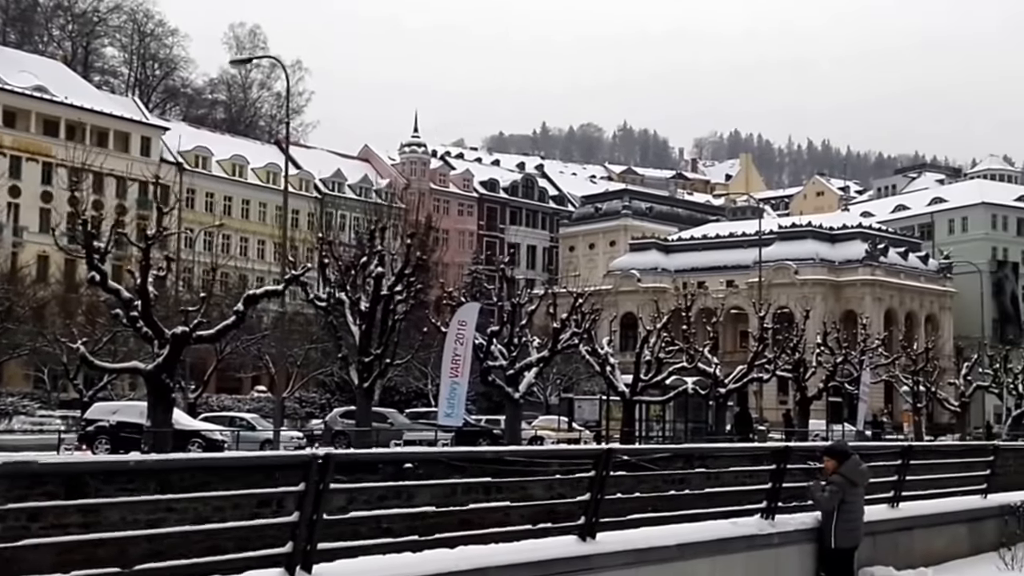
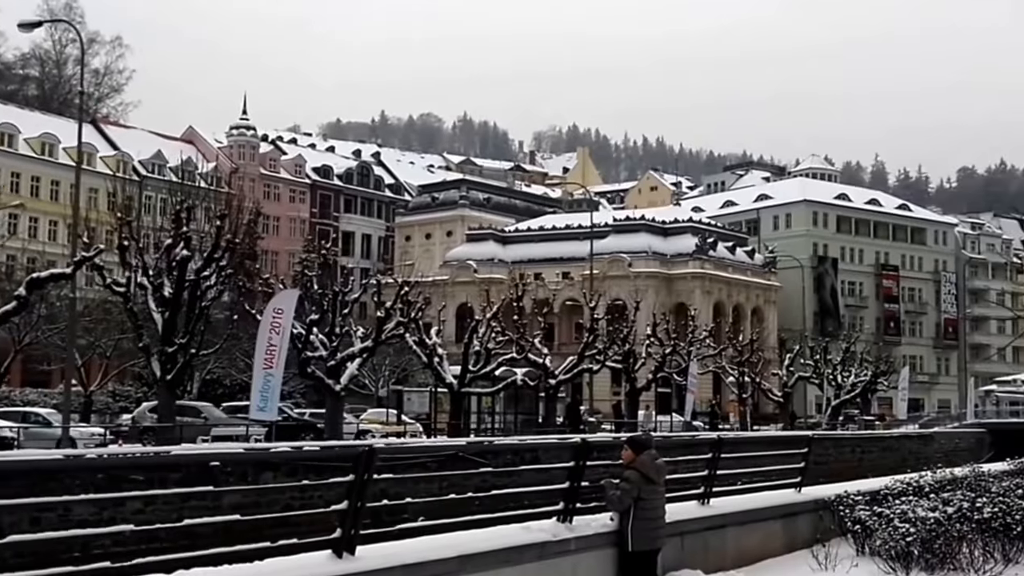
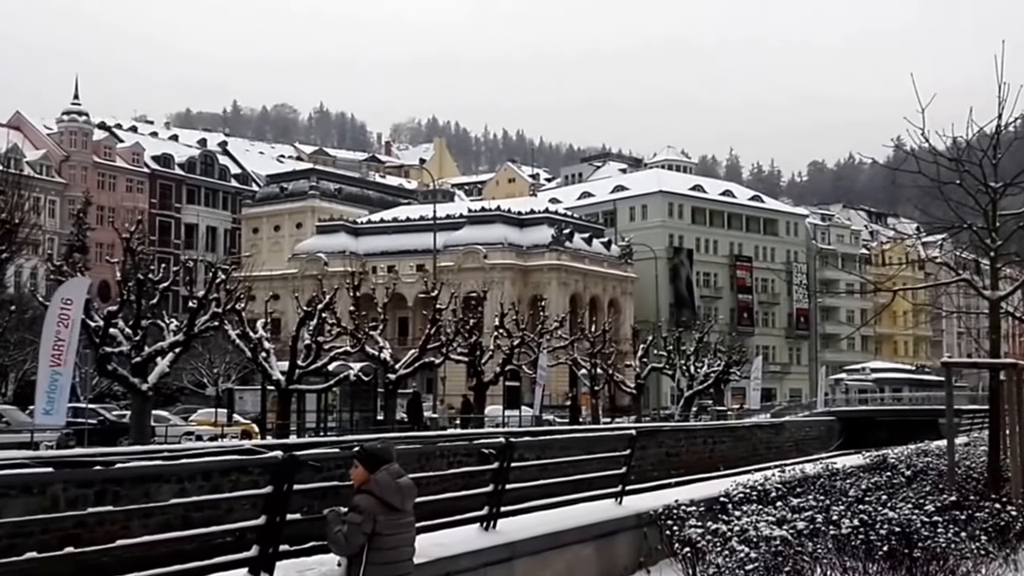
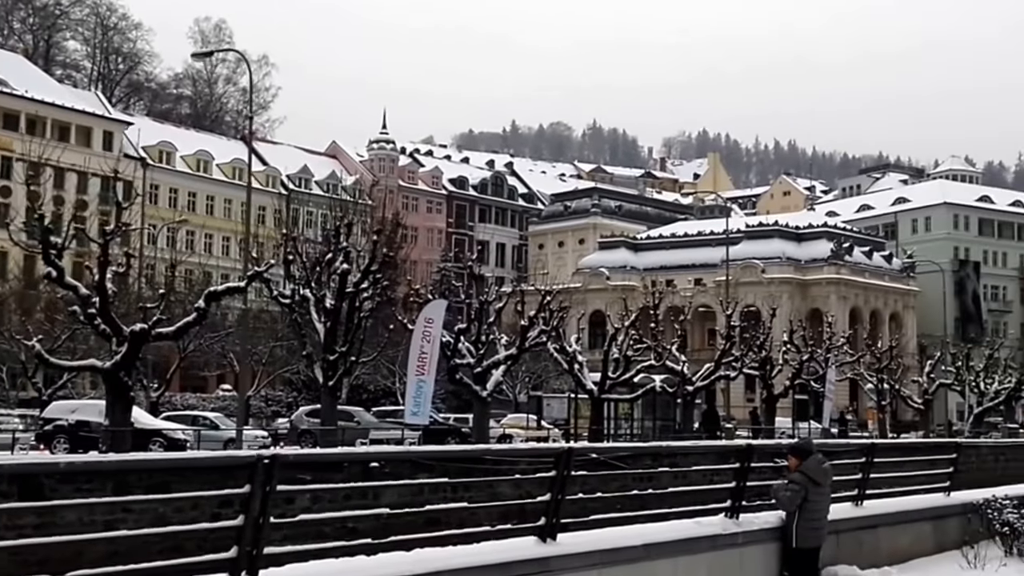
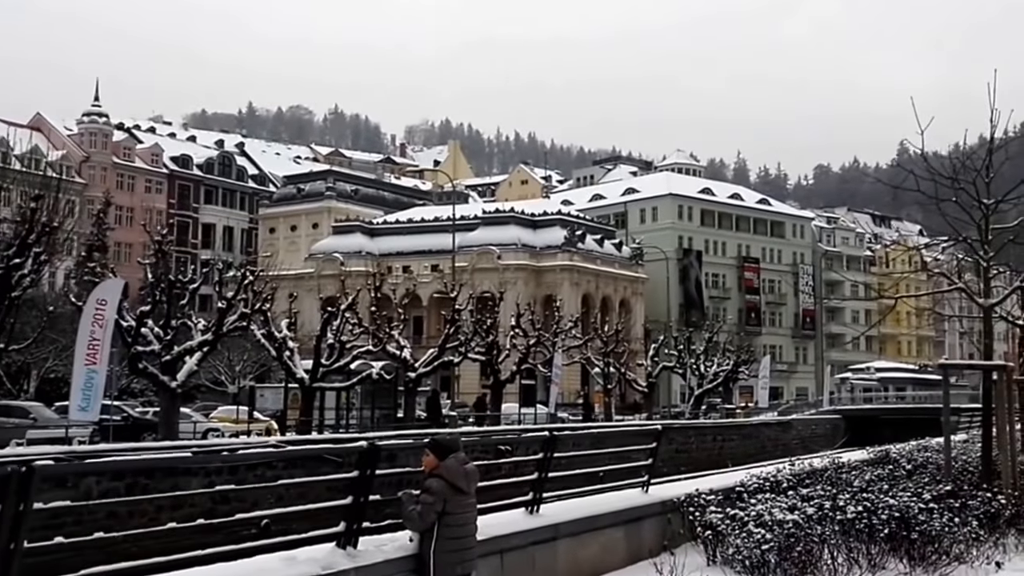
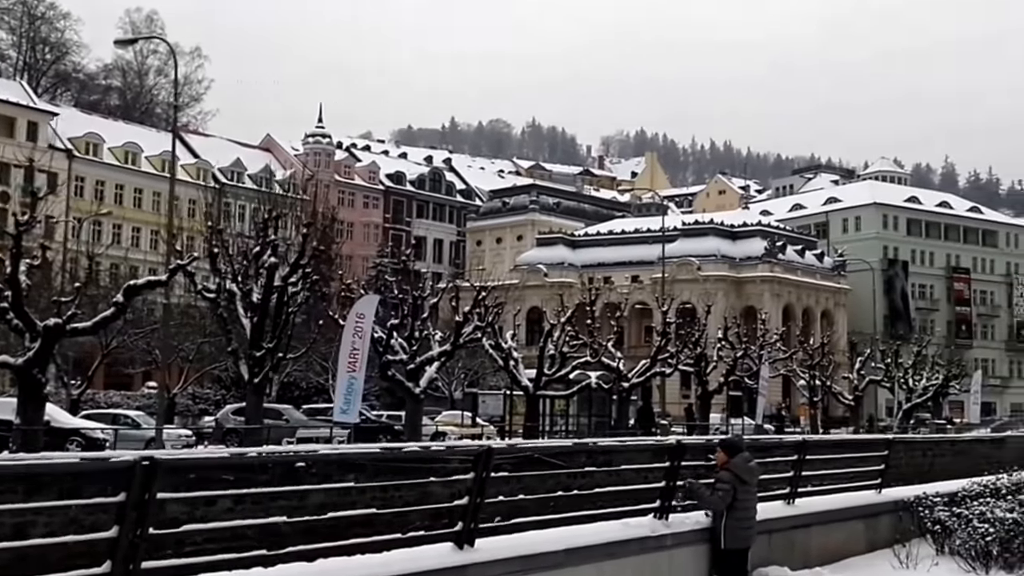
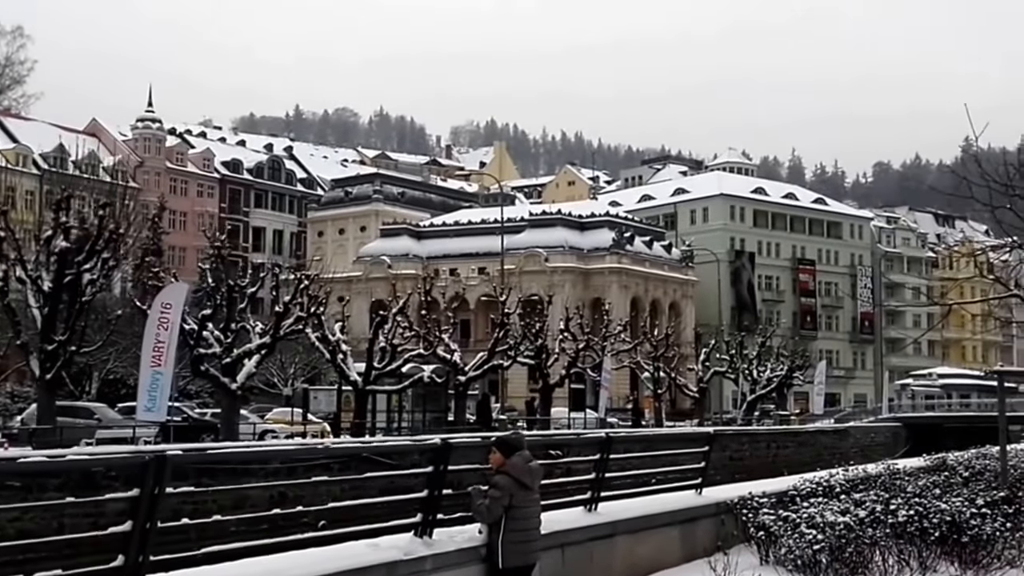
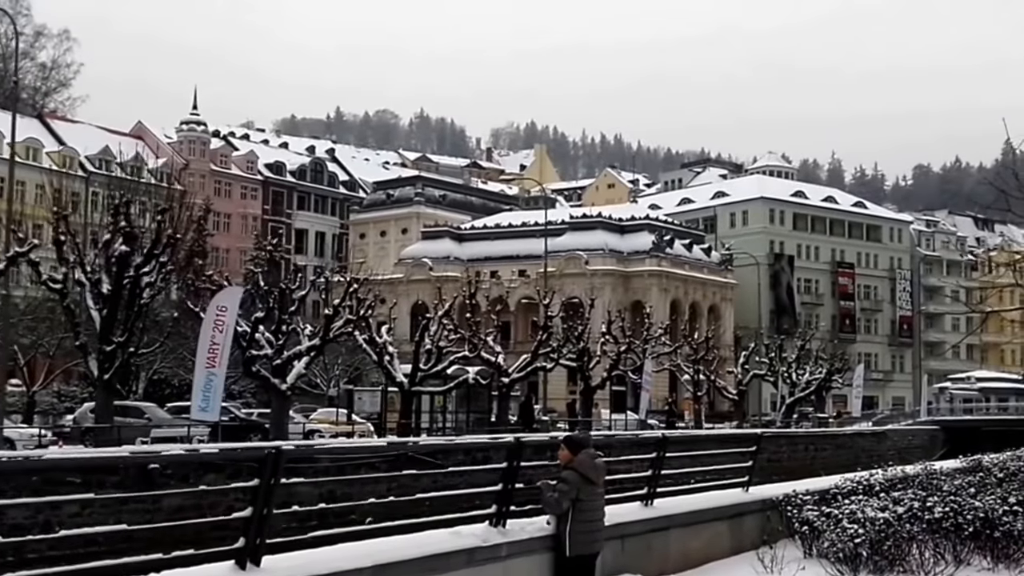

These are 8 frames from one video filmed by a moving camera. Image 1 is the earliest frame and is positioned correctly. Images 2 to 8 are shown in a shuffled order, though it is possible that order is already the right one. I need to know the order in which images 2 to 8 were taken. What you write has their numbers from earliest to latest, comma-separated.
4, 6, 2, 8, 7, 5, 3
